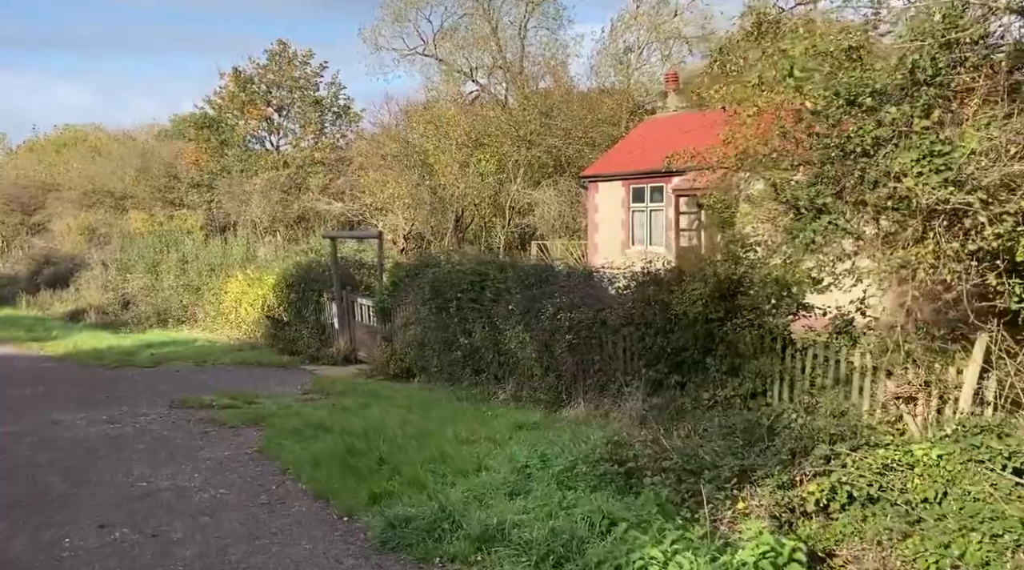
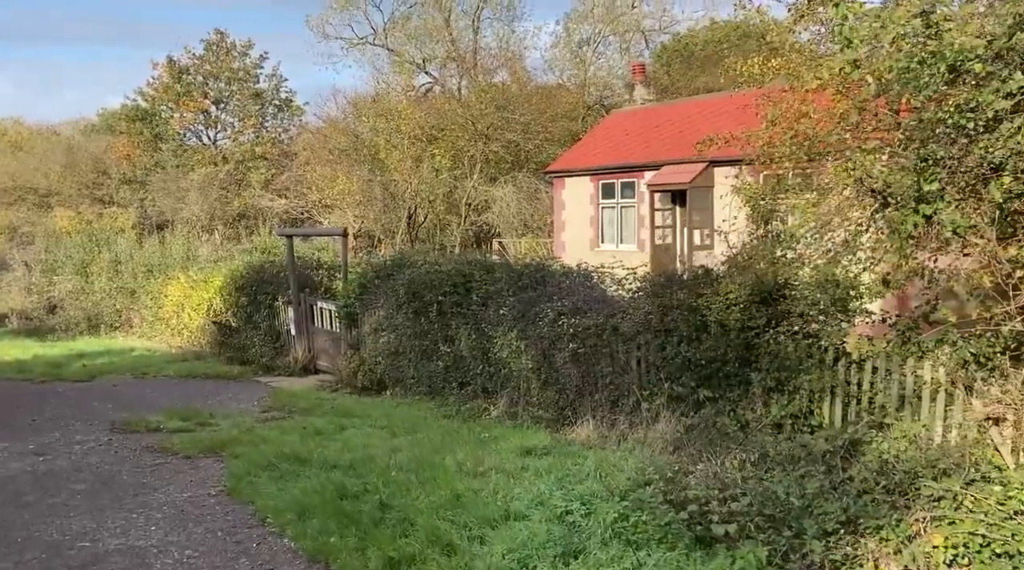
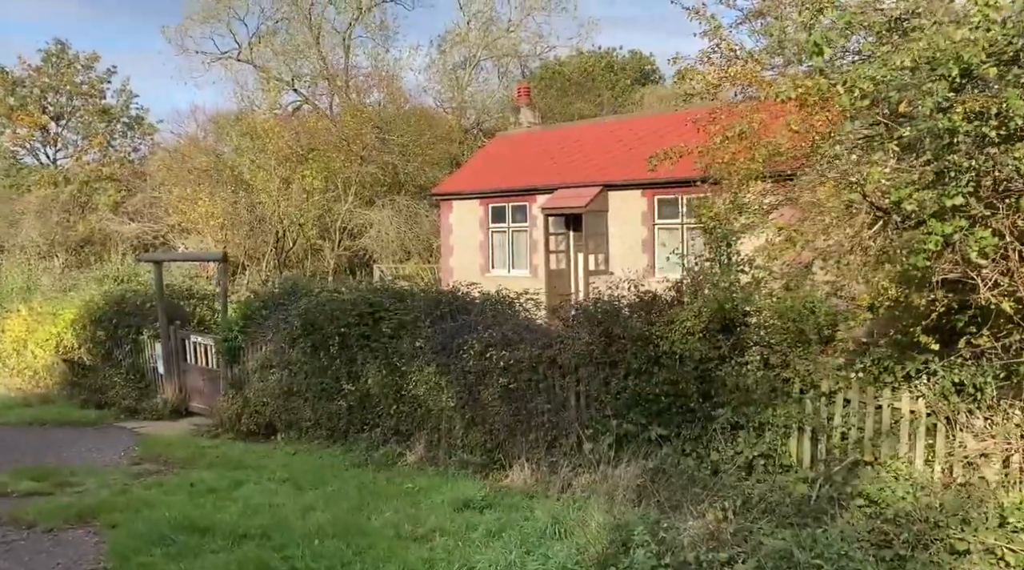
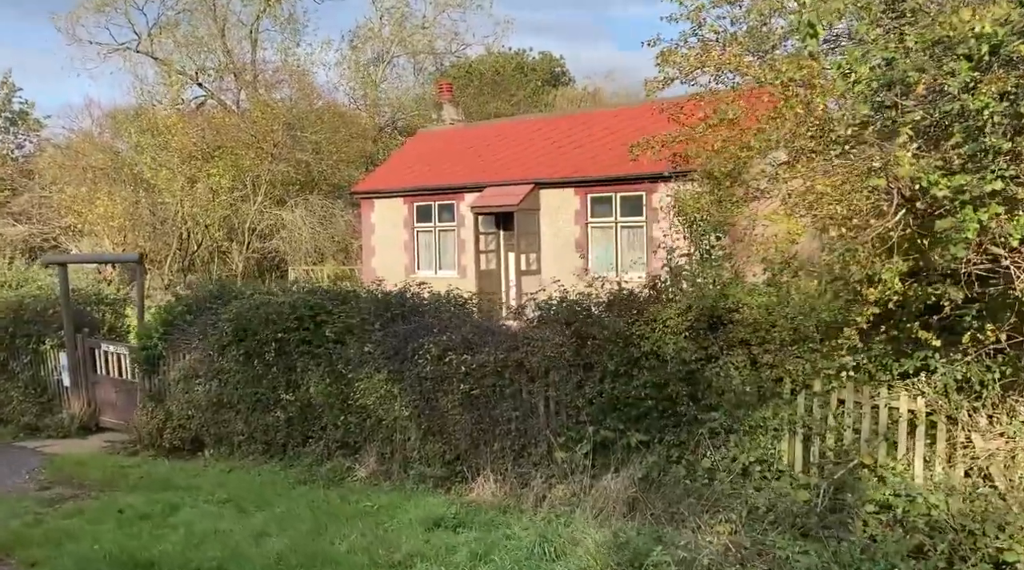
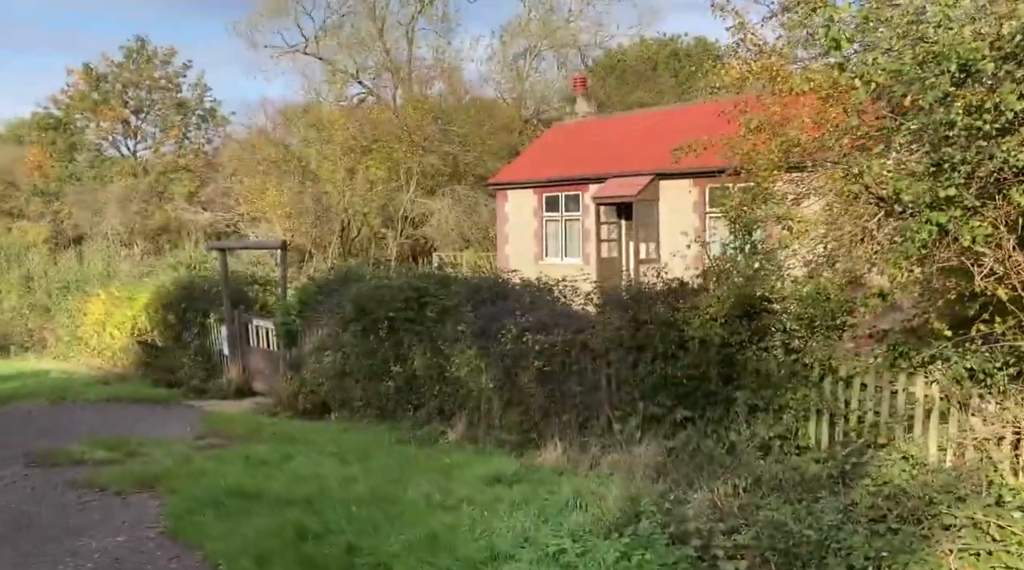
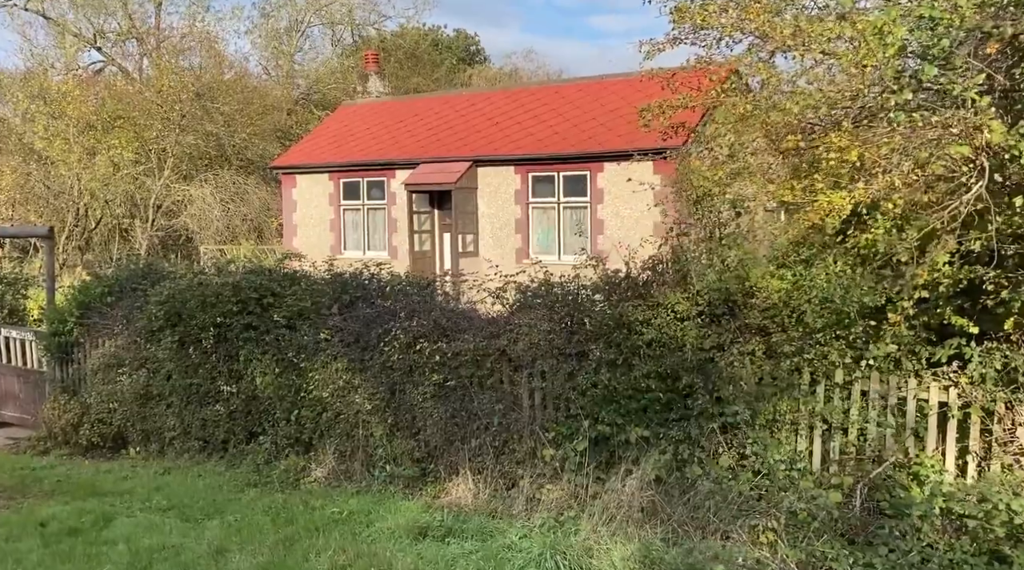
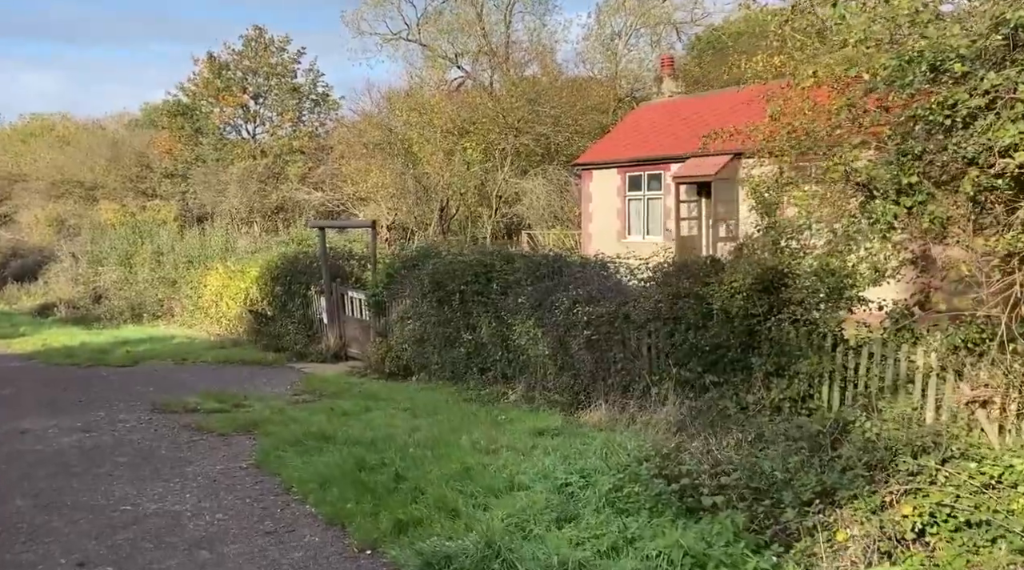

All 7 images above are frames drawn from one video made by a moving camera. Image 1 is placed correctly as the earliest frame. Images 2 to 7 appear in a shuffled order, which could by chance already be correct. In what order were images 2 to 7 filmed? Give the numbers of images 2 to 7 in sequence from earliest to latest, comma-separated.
7, 2, 5, 3, 4, 6
